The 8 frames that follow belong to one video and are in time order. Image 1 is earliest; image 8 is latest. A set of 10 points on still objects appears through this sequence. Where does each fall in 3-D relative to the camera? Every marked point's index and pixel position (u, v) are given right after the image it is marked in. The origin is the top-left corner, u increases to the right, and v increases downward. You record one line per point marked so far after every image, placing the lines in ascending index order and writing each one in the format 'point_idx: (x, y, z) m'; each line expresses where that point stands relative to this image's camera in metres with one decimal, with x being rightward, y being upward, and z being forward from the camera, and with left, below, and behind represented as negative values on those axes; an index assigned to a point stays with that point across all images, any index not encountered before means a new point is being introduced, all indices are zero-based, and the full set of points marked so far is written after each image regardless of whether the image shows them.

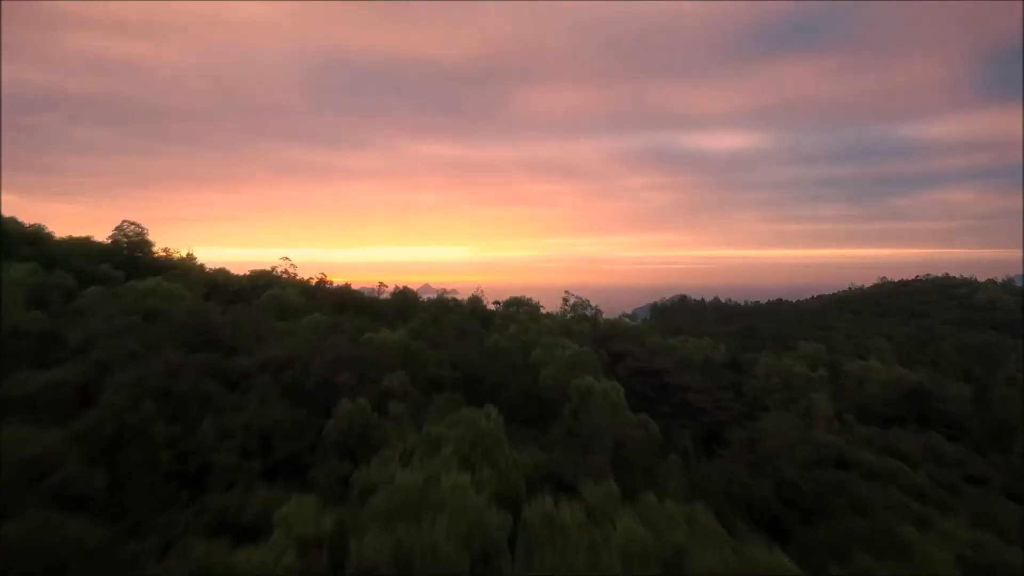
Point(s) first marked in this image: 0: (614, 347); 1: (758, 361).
0: (+1.3, -0.8, +13.7) m
1: (+3.4, -1.1, +15.2) m
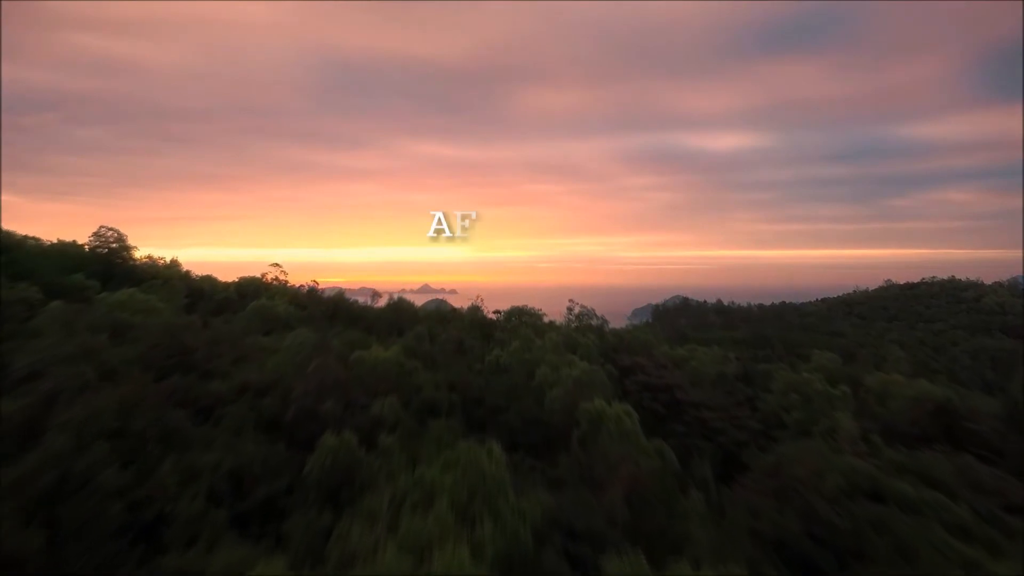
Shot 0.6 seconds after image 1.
0: (+1.3, -0.9, +13.0) m
1: (+3.4, -1.2, +14.4) m
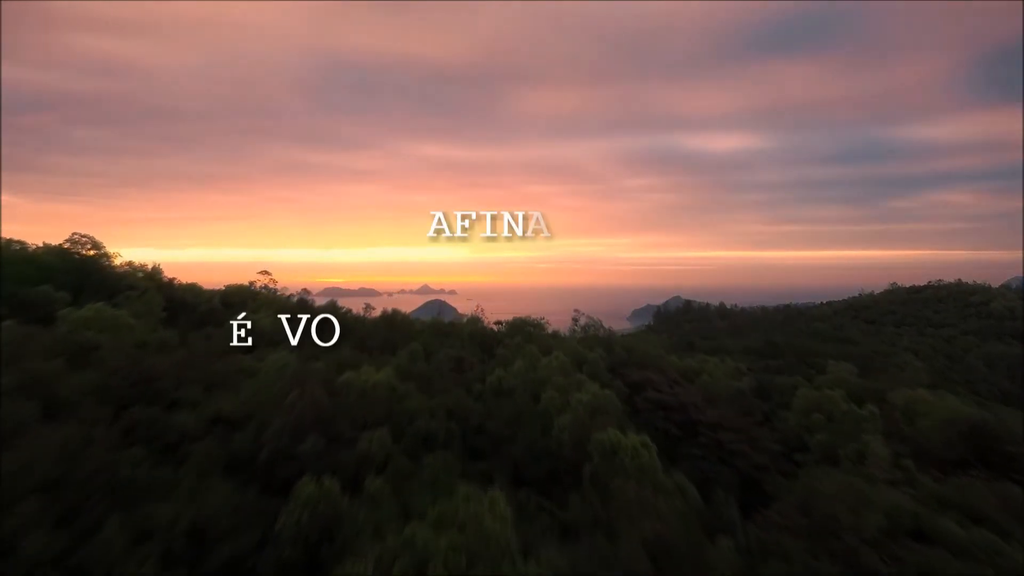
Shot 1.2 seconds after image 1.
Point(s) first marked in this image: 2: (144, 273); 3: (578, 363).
0: (+1.3, -1.0, +12.2) m
1: (+3.5, -1.3, +13.6) m
2: (-4.3, +0.2, +12.8) m
3: (+0.7, -0.8, +11.5) m
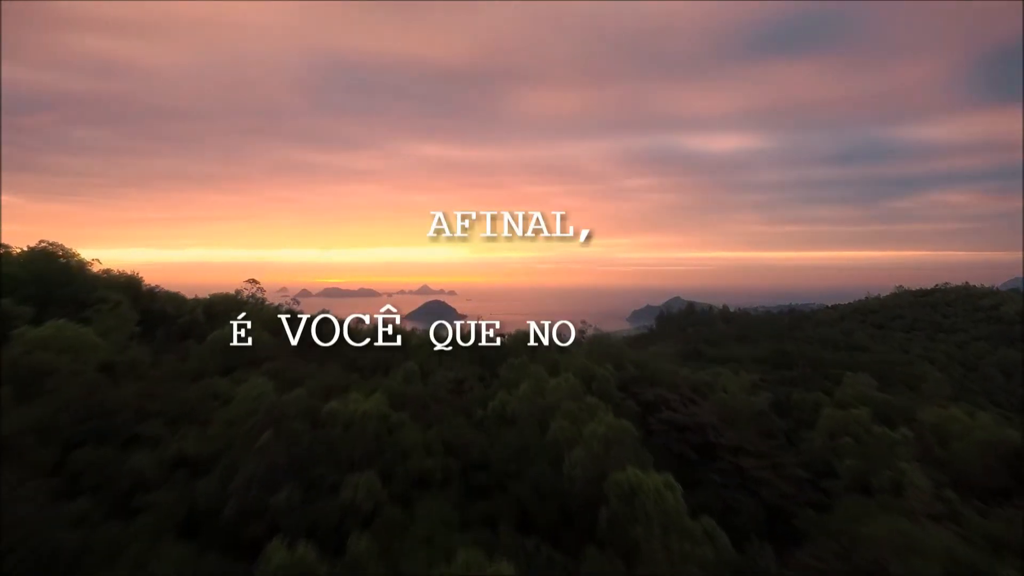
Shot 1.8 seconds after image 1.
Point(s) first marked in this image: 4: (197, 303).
0: (+1.4, -1.1, +11.3) m
1: (+3.5, -1.4, +12.8) m
2: (-4.3, +0.1, +11.9) m
3: (+0.7, -0.9, +10.7) m
4: (-3.6, -0.2, +12.2) m
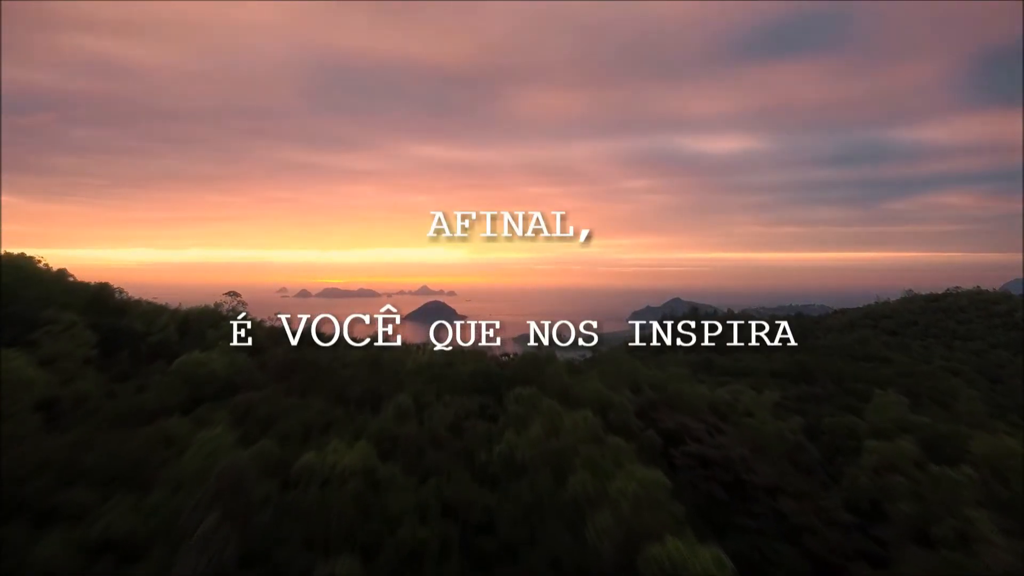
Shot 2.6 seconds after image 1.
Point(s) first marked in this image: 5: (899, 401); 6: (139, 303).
0: (+1.4, -1.3, +10.2) m
1: (+3.6, -1.6, +11.6) m
2: (-4.2, -0.1, +10.8) m
3: (+0.8, -1.1, +9.5) m
4: (-3.5, -0.3, +11.1) m
5: (+5.3, -1.5, +14.8) m
6: (-4.5, -0.2, +13.0) m
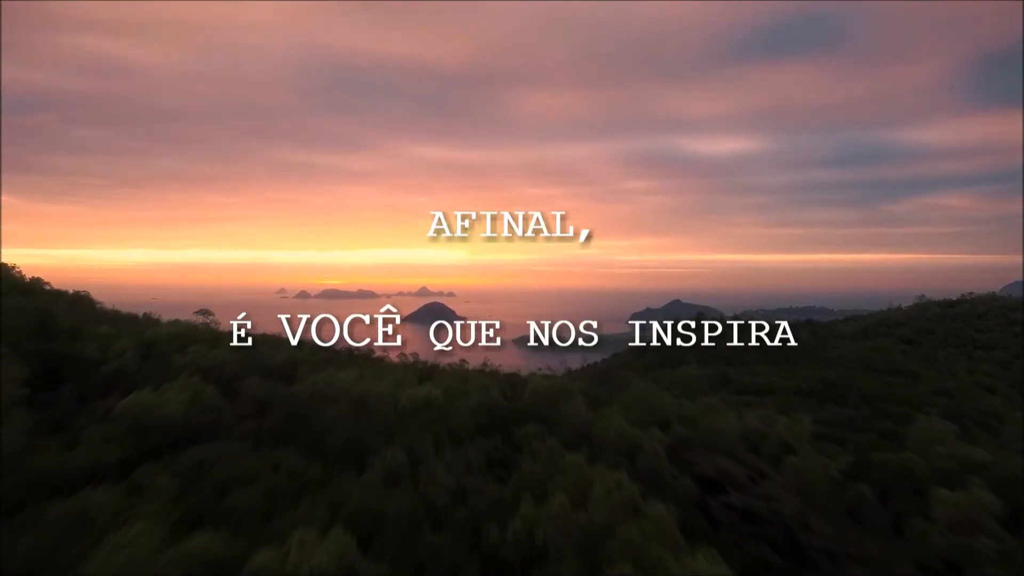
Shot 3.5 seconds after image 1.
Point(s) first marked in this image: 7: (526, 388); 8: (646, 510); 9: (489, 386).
0: (+1.5, -1.4, +8.7) m
1: (+3.6, -1.8, +10.2) m
2: (-4.1, -0.3, +9.3) m
3: (+0.9, -1.3, +8.1) m
4: (-3.4, -0.5, +9.6) m
5: (+5.4, -1.7, +13.4) m
6: (-4.4, -0.4, +11.6) m
7: (+0.1, -0.9, +9.9) m
8: (+0.7, -1.2, +5.6) m
9: (-0.2, -0.9, +9.6) m
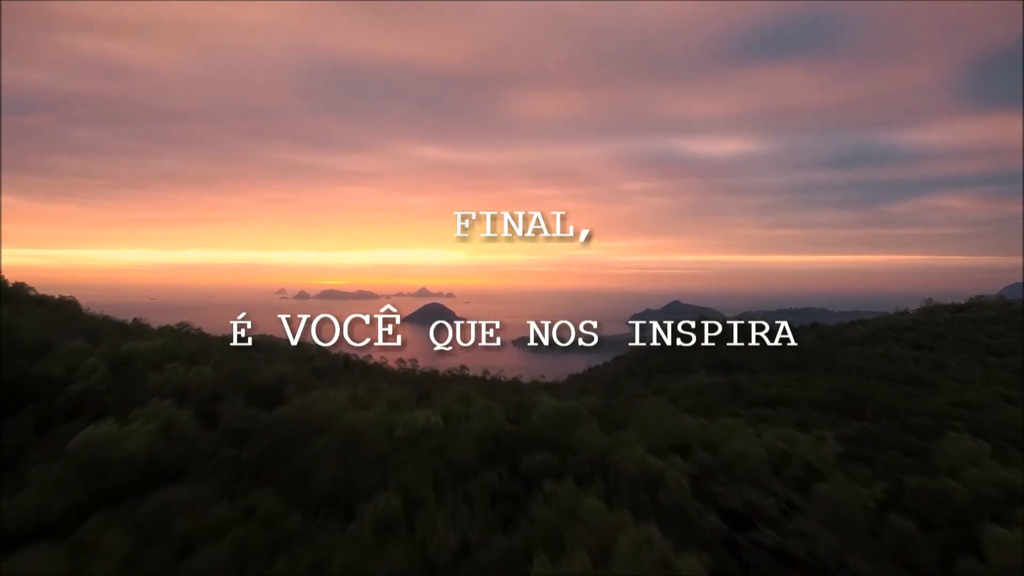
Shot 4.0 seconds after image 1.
0: (+1.6, -1.5, +7.9) m
1: (+3.7, -1.9, +9.4) m
2: (-4.1, -0.4, +8.5) m
3: (+0.9, -1.4, +7.3) m
4: (-3.4, -0.6, +8.8) m
5: (+5.5, -1.8, +12.6) m
6: (-4.3, -0.5, +10.7) m
7: (+0.2, -1.0, +9.0) m
8: (+0.8, -1.3, +4.7) m
9: (-0.2, -1.0, +8.8) m
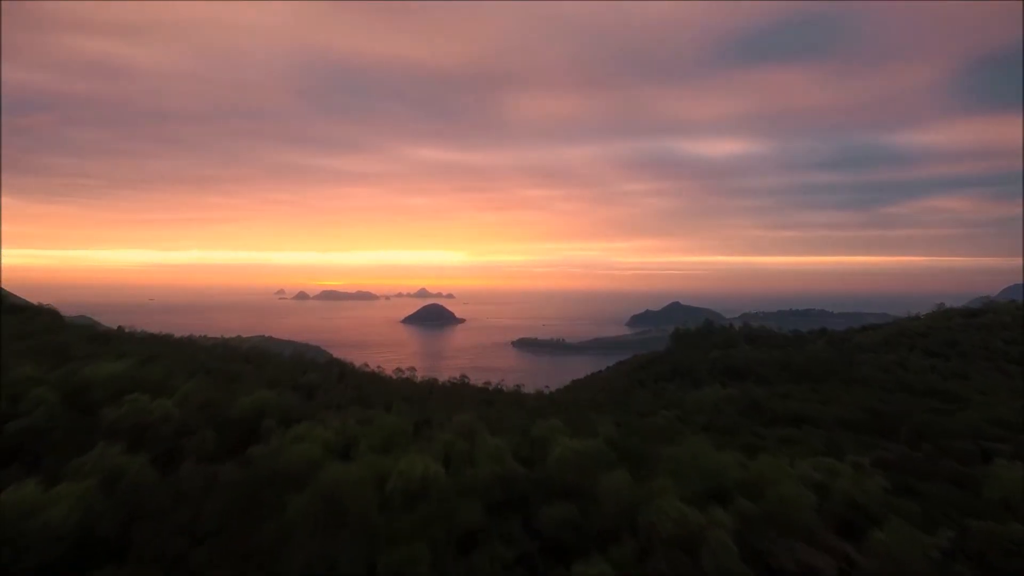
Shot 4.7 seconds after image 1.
0: (+1.7, -1.7, +6.7) m
1: (+3.8, -2.0, +8.2) m
2: (-4.0, -0.5, +7.3) m
3: (+1.0, -1.5, +6.1) m
4: (-3.3, -0.7, +7.6) m
5: (+5.5, -2.0, +11.4) m
6: (-4.2, -0.6, +9.6) m
7: (+0.3, -1.2, +7.9) m
8: (+0.8, -1.4, +3.6) m
9: (-0.1, -1.1, +7.6) m
